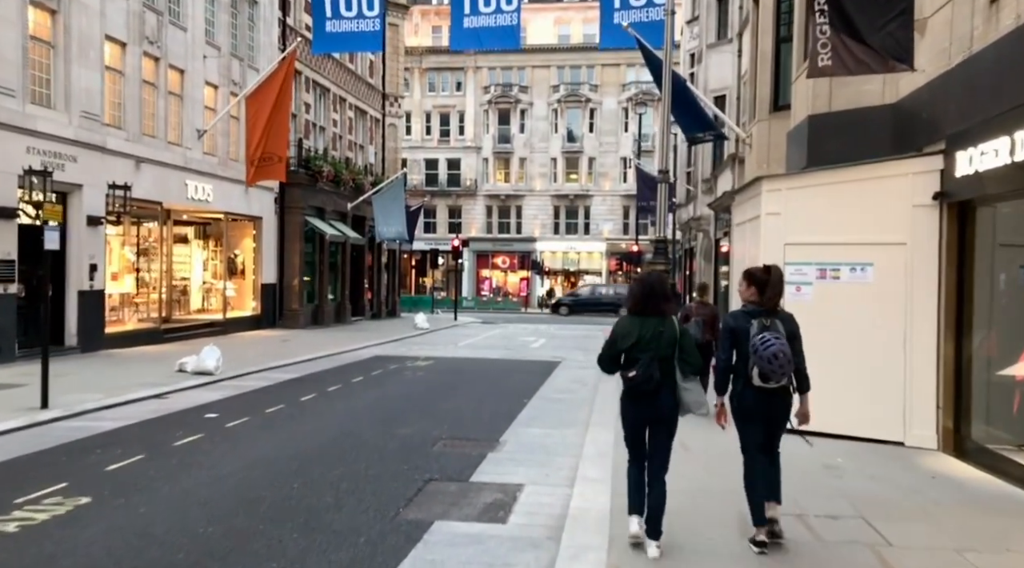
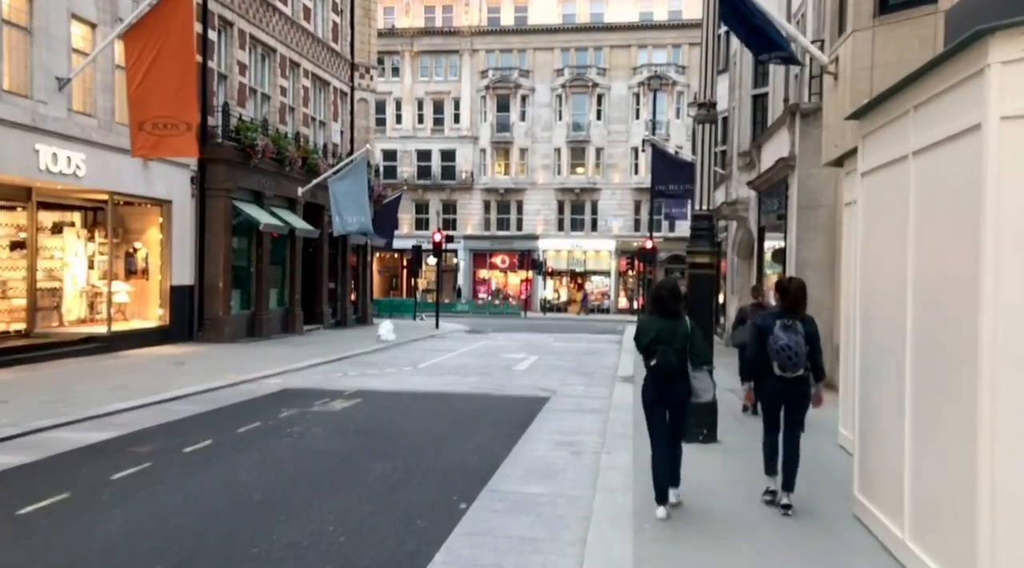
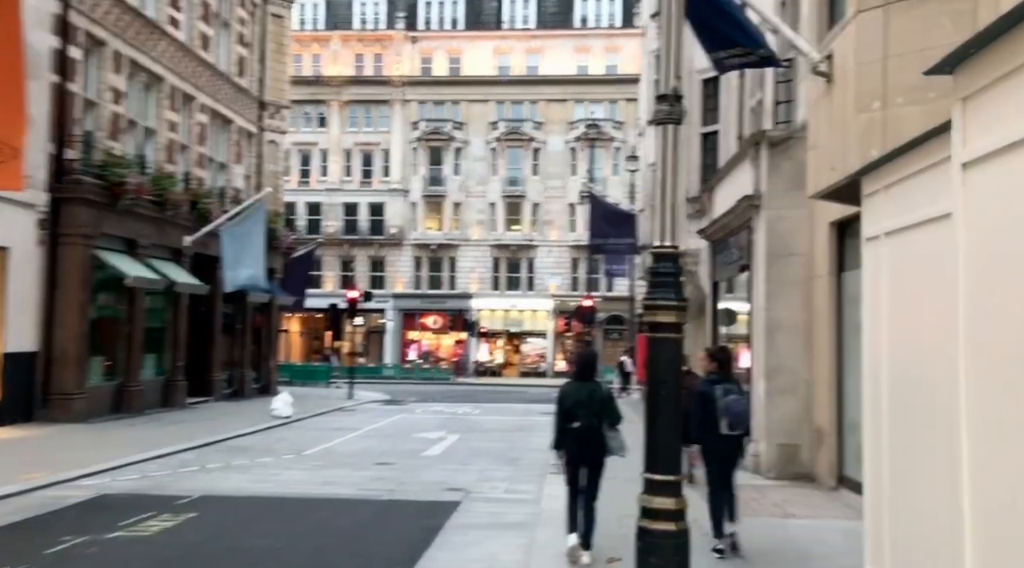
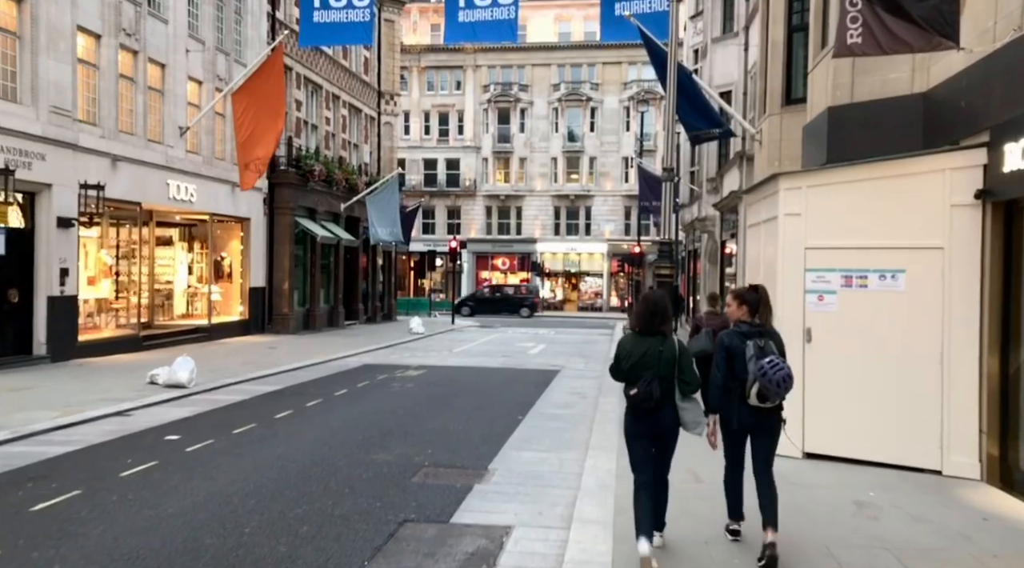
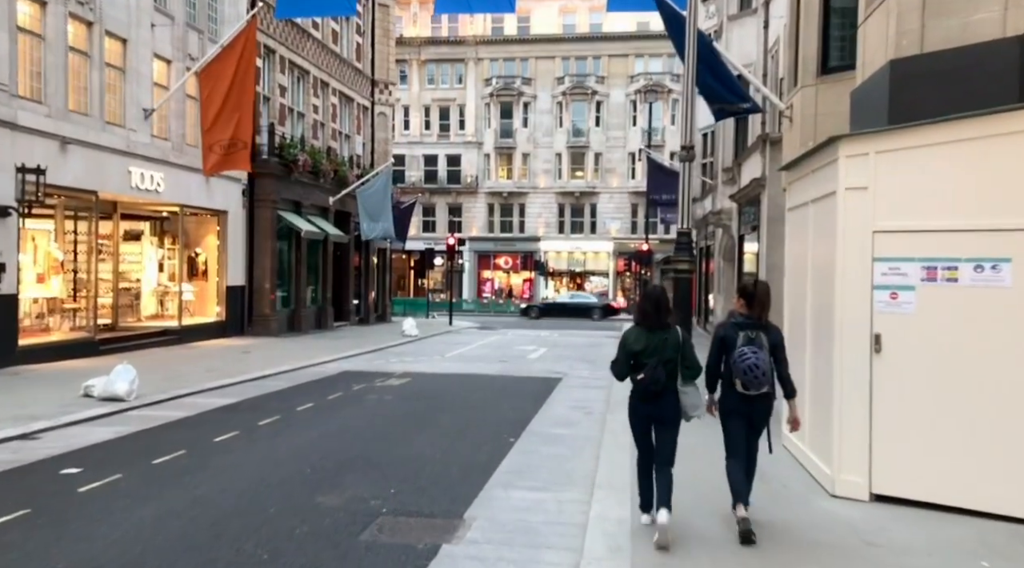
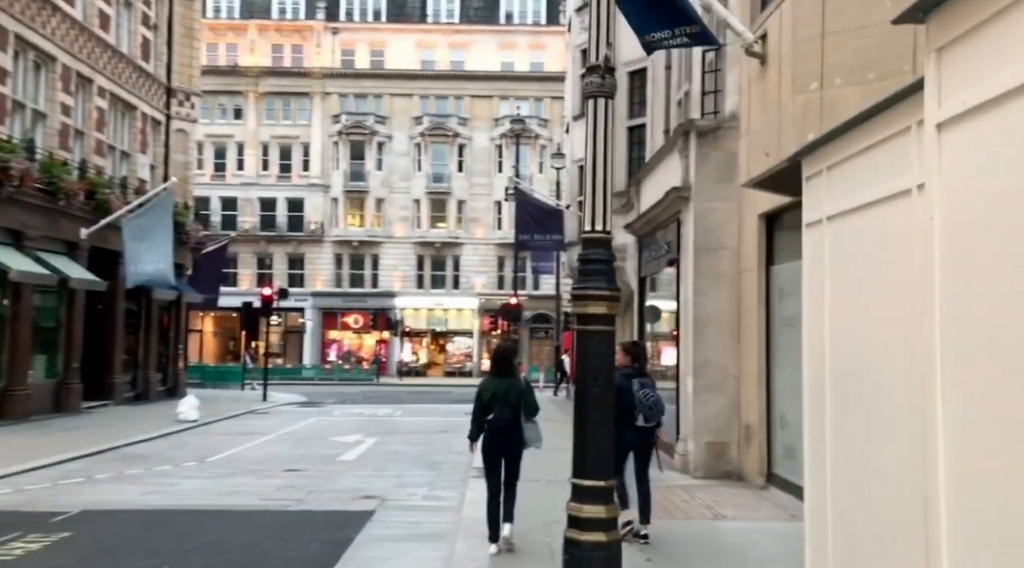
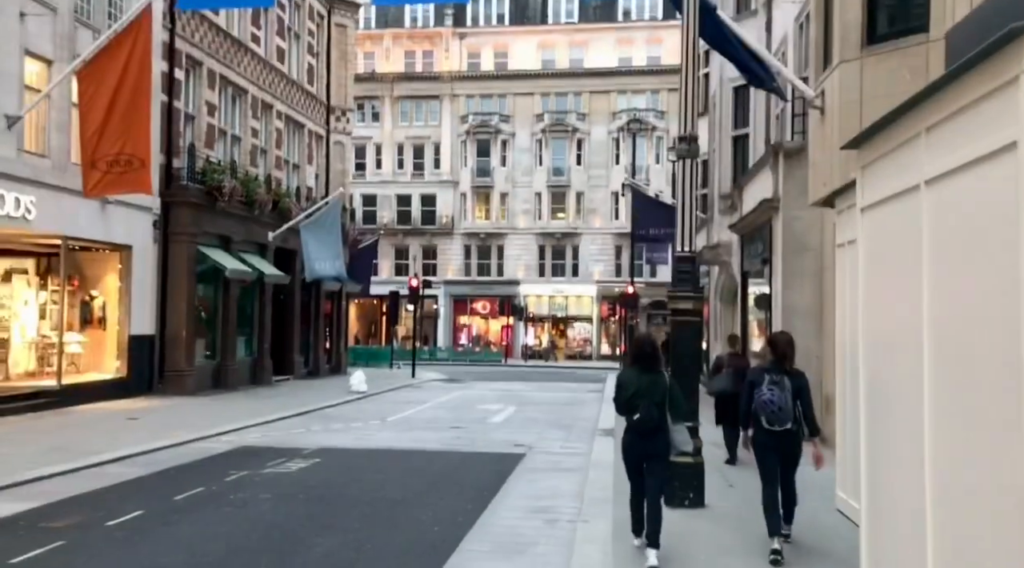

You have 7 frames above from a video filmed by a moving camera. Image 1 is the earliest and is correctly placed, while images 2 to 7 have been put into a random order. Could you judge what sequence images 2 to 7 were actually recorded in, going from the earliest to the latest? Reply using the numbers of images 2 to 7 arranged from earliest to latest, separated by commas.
4, 5, 2, 7, 3, 6
